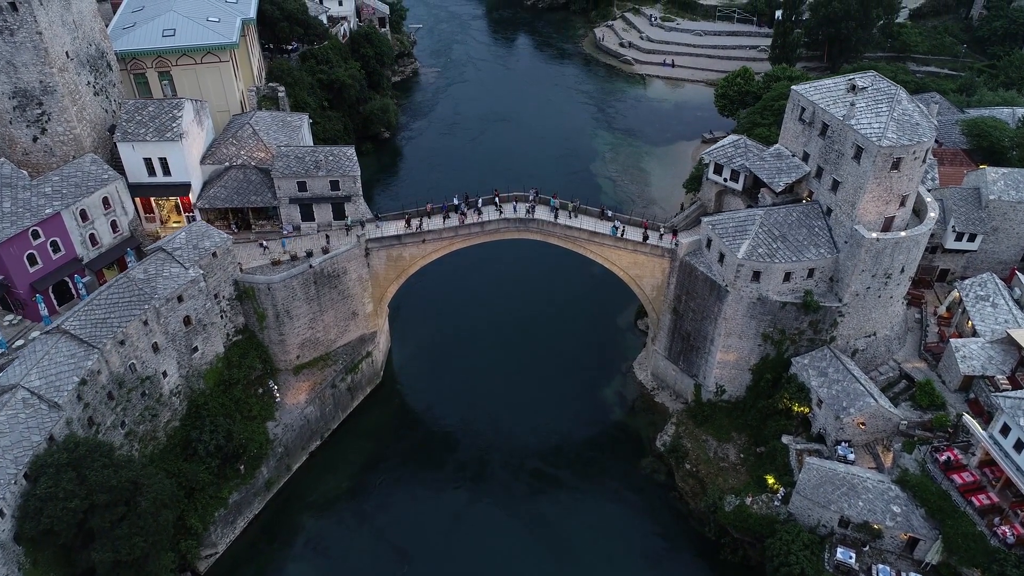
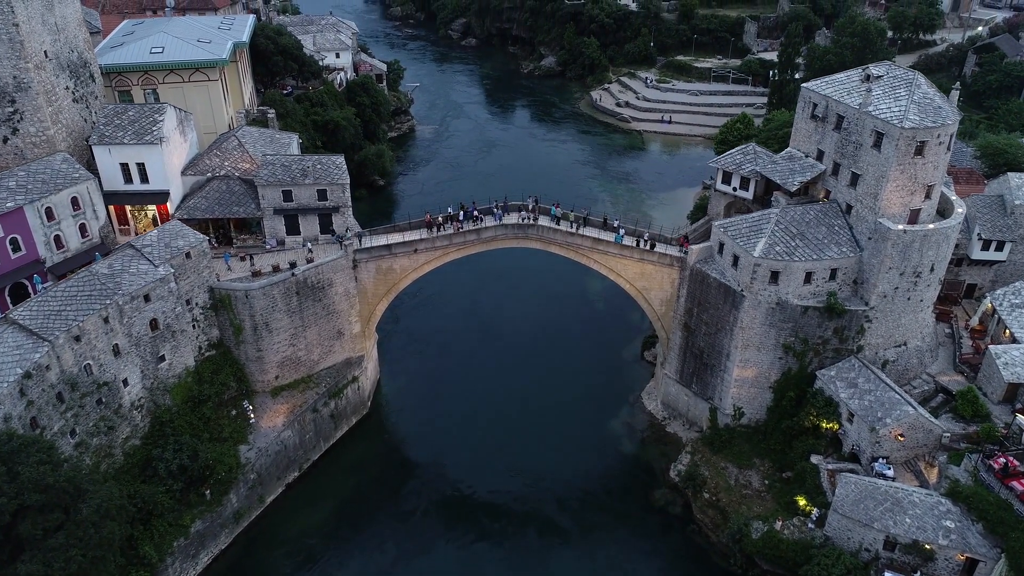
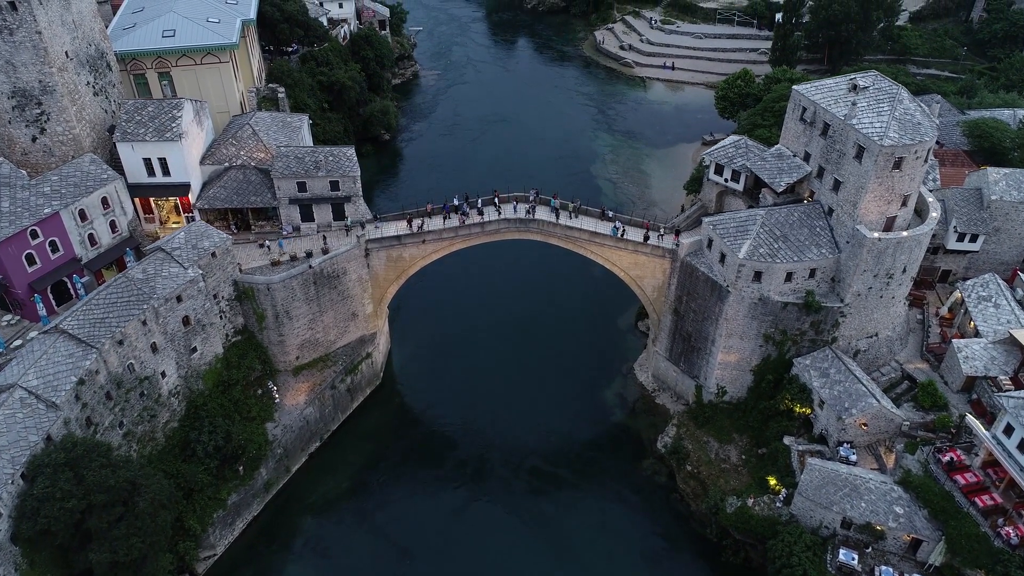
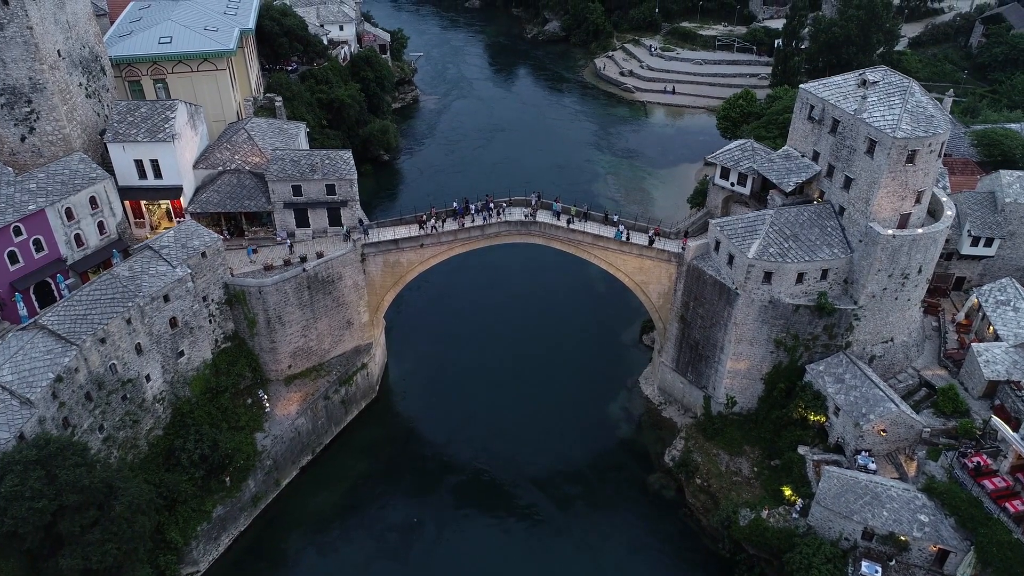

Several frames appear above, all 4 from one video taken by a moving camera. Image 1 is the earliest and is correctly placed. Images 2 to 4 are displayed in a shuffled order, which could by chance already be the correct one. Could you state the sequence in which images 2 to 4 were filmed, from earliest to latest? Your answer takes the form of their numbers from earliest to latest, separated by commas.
3, 4, 2
